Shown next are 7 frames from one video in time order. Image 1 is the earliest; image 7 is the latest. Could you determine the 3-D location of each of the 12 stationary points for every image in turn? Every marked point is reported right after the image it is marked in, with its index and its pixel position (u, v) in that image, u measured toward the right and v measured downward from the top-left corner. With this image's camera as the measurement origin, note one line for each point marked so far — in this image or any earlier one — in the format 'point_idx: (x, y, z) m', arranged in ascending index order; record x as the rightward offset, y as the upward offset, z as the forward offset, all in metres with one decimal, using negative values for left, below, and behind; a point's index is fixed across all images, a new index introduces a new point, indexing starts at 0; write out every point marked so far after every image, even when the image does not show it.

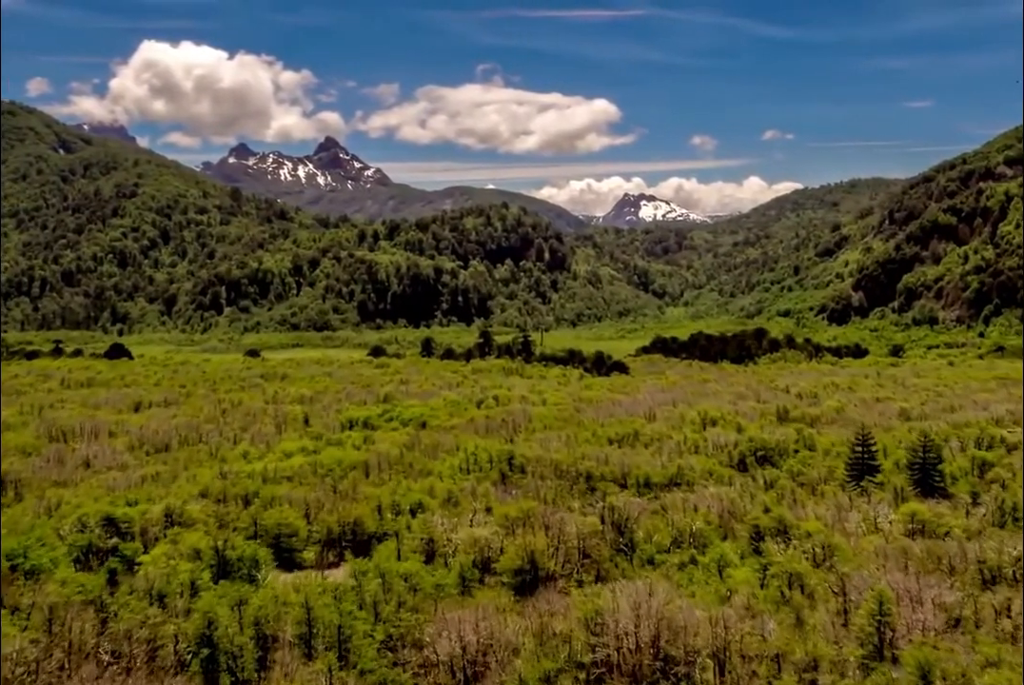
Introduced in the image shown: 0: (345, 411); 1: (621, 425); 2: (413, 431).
0: (-3.9, -1.6, +18.3) m
1: (+2.5, -1.8, +17.3) m
2: (-1.9, -1.7, +15.2) m
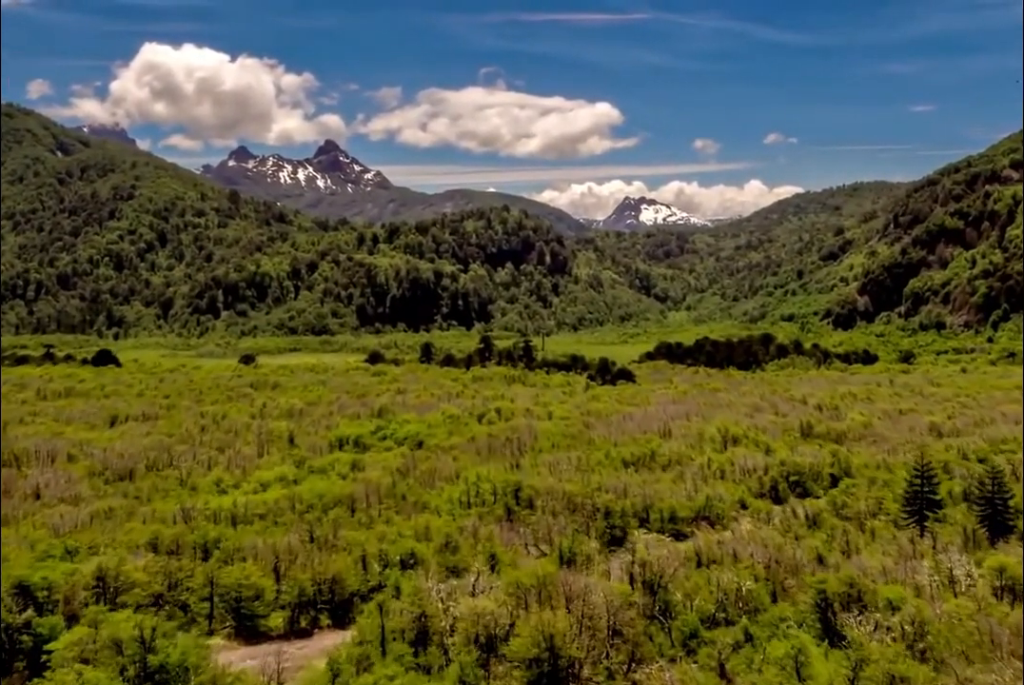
0: (-3.8, -1.8, +16.9) m
1: (+2.6, -2.1, +15.9) m
2: (-1.8, -1.9, +13.7) m
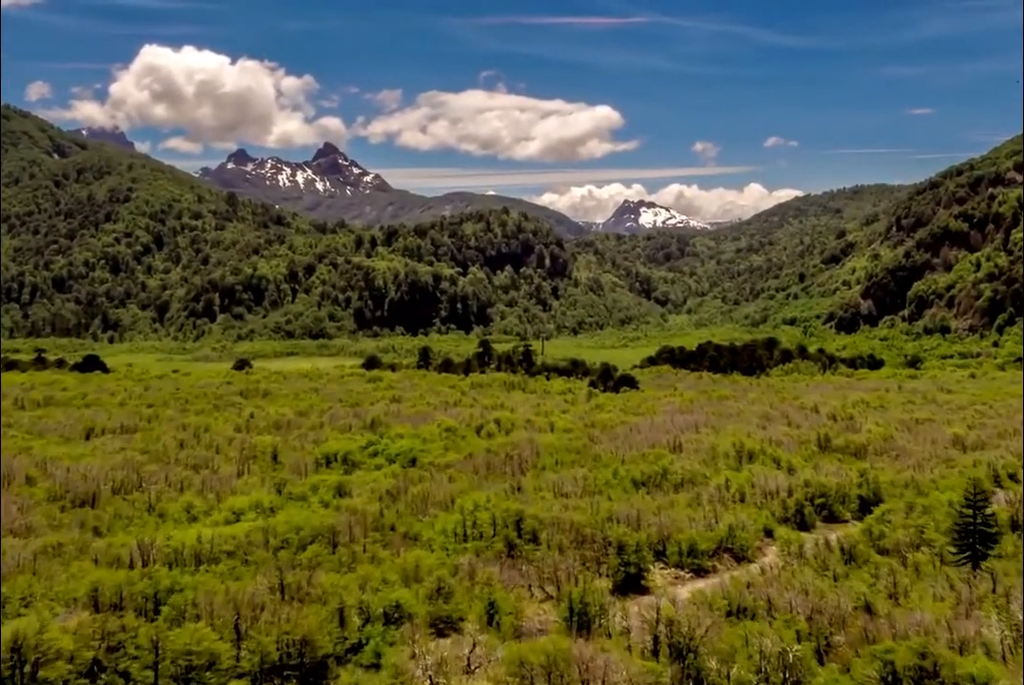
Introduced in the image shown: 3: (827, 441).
0: (-3.8, -2.0, +15.9) m
1: (+2.6, -2.2, +14.8) m
2: (-1.8, -2.1, +12.7) m
3: (+7.4, -2.4, +18.6) m
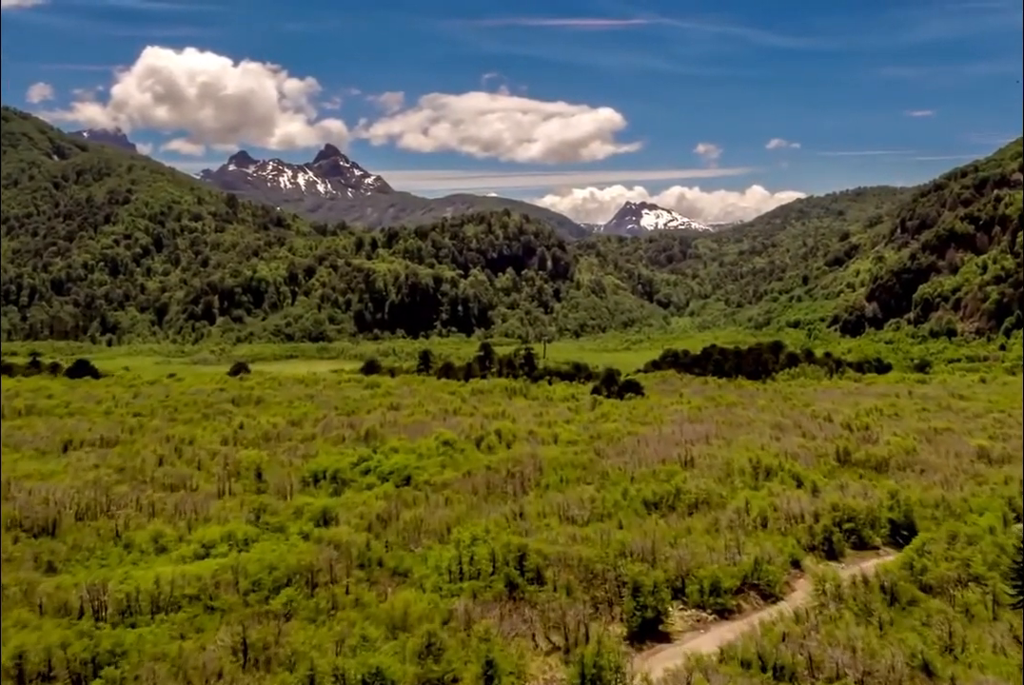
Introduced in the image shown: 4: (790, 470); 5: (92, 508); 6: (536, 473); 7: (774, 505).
0: (-3.8, -2.2, +14.9) m
1: (+2.6, -2.4, +13.9) m
2: (-1.8, -2.2, +11.7) m
3: (+7.5, -2.5, +17.6) m
4: (+5.3, -2.4, +14.9) m
5: (-5.4, -2.2, +10.1) m
6: (+0.4, -2.3, +13.9) m
7: (+3.9, -2.4, +11.7) m
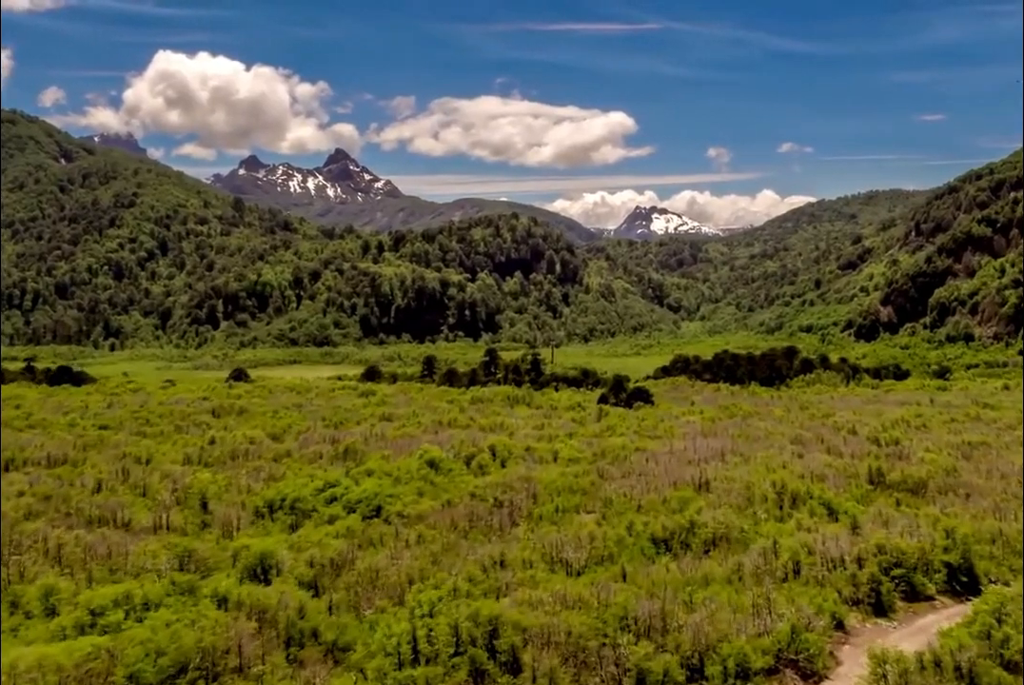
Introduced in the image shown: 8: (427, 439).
0: (-3.9, -2.3, +13.2) m
1: (+2.4, -2.5, +12.1) m
2: (-2.0, -2.4, +10.0) m
3: (+7.3, -2.7, +15.8) m
4: (+5.1, -2.6, +13.1) m
5: (-5.6, -2.3, +8.4) m
6: (+0.2, -2.4, +12.2) m
7: (+3.7, -2.5, +9.9) m
8: (-2.1, -2.3, +19.2) m
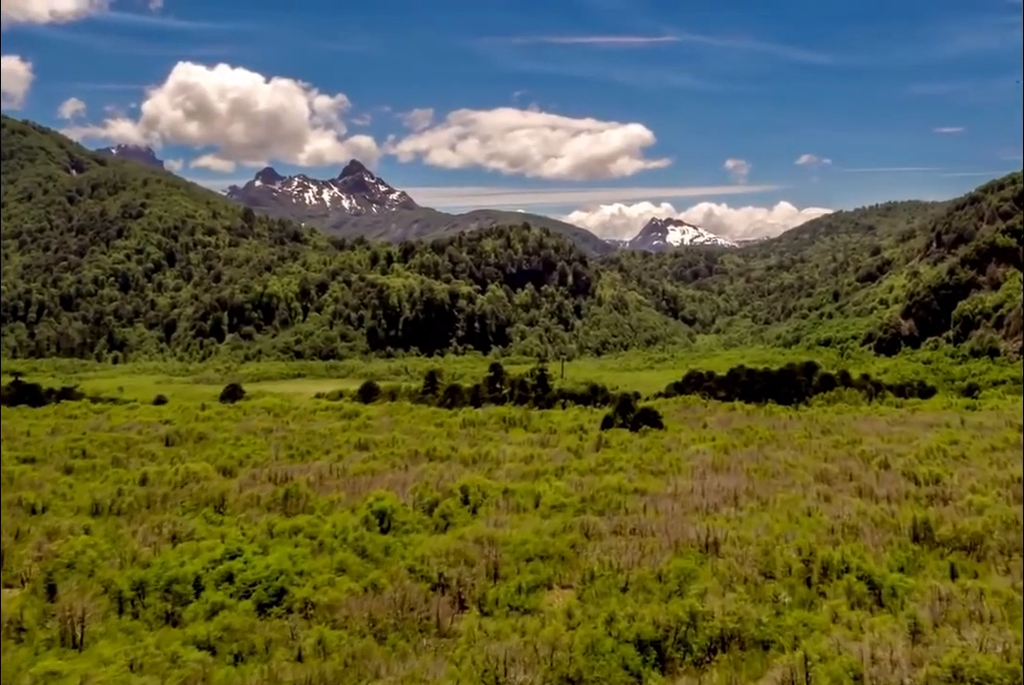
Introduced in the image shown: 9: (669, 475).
0: (-4.5, -2.7, +10.7) m
1: (+1.9, -2.9, +9.4) m
2: (-2.6, -2.7, +7.5) m
3: (+6.8, -3.1, +13.0) m
4: (+4.6, -3.0, +10.4) m
5: (-6.2, -2.6, +6.0) m
6: (-0.3, -2.8, +9.6) m
7: (+3.1, -2.9, +7.2) m
8: (-2.5, -2.8, +16.6) m
9: (+3.5, -3.0, +17.7) m
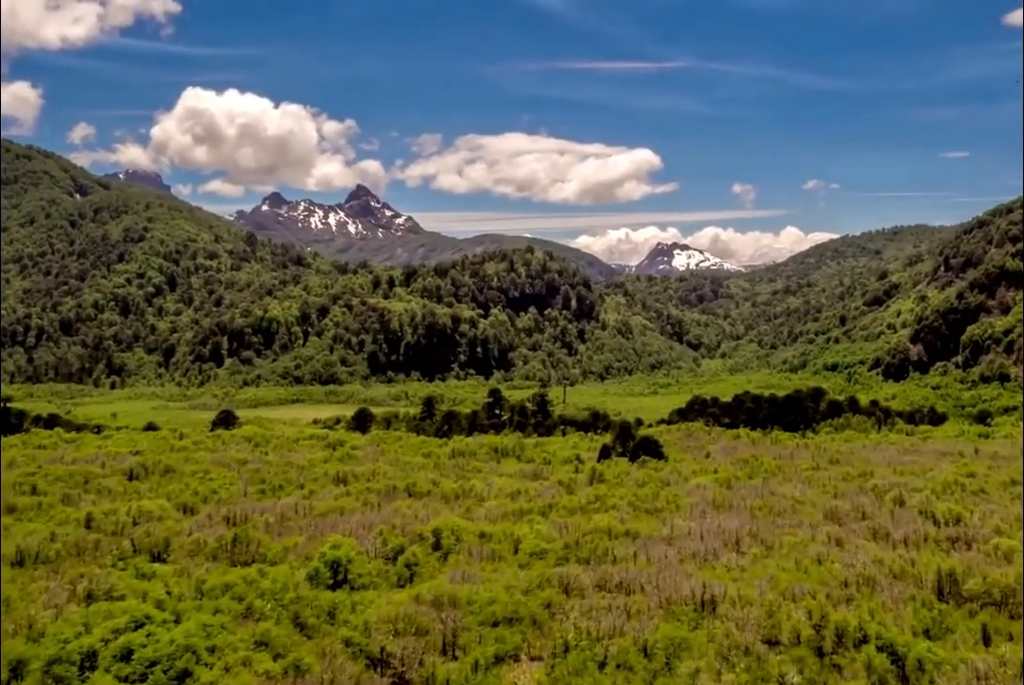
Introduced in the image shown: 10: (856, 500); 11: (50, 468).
0: (-4.9, -3.0, +9.3) m
1: (+1.4, -3.2, +8.0) m
2: (-3.0, -2.9, +6.1) m
3: (+6.4, -3.6, +11.6) m
4: (+4.1, -3.3, +8.9) m
5: (-6.7, -2.8, +4.6) m
6: (-0.8, -3.1, +8.2) m
7: (+2.6, -3.1, +5.8) m
8: (-2.9, -3.3, +15.2) m
9: (+3.1, -3.5, +16.3) m
10: (+8.4, -3.8, +19.0) m
11: (-11.5, -3.2, +19.6) m
